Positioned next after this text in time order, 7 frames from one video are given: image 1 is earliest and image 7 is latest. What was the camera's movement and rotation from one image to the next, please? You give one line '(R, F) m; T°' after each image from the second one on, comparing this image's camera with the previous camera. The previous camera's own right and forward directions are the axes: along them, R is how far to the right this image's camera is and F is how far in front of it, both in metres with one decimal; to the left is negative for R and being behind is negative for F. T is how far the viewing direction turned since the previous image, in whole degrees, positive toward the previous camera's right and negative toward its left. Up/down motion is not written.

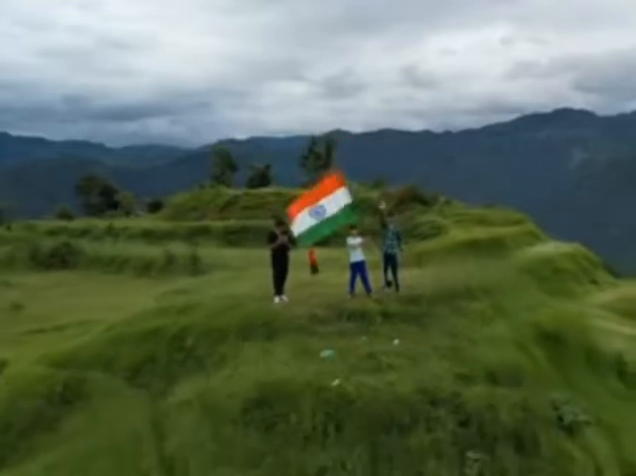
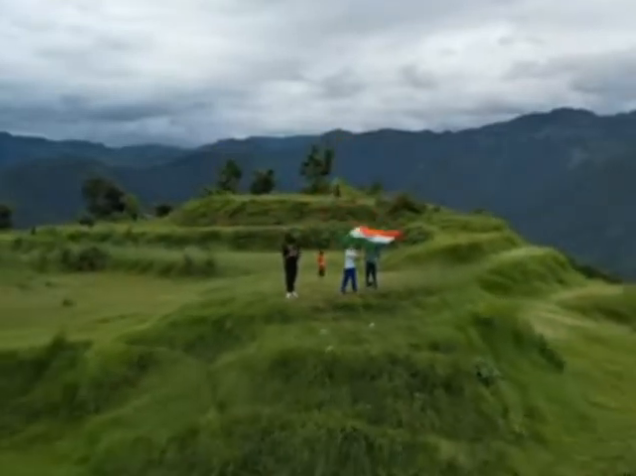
(0.0, -4.5) m; 0°
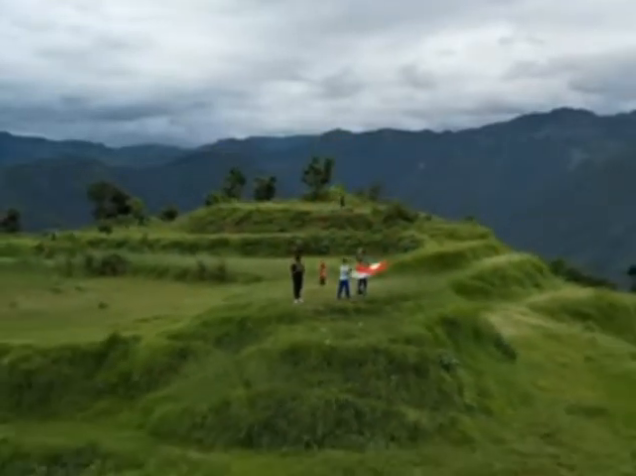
(0.0, -4.3) m; 0°
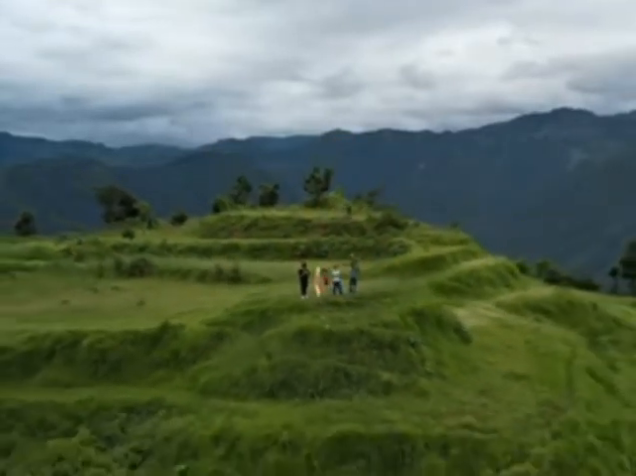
(0.0, -6.7) m; 0°
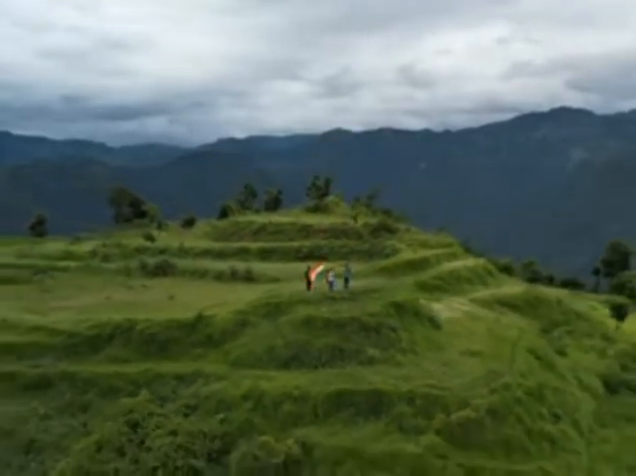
(-0.1, -7.5) m; 0°
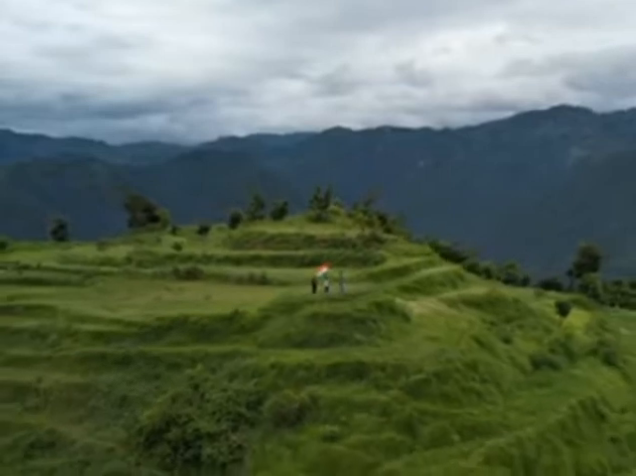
(-0.2, -12.9) m; 0°
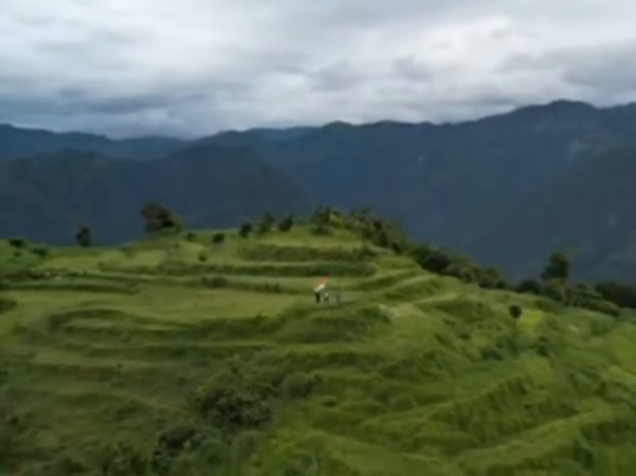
(-0.2, -16.8) m; 0°
